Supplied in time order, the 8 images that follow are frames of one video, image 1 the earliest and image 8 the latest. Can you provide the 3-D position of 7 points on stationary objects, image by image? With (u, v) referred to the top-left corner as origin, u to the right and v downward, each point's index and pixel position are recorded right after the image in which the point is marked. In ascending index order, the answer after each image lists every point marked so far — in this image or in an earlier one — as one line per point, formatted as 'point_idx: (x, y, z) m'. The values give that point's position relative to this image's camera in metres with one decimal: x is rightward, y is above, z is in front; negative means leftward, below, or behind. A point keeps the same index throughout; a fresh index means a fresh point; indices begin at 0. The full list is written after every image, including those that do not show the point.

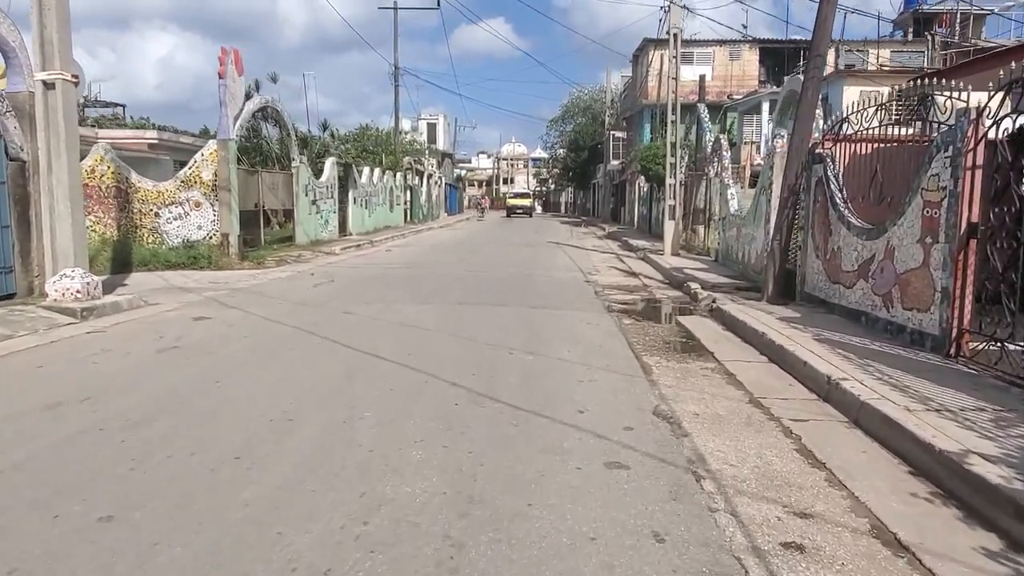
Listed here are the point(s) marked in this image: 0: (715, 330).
0: (+2.8, -0.6, +10.3) m
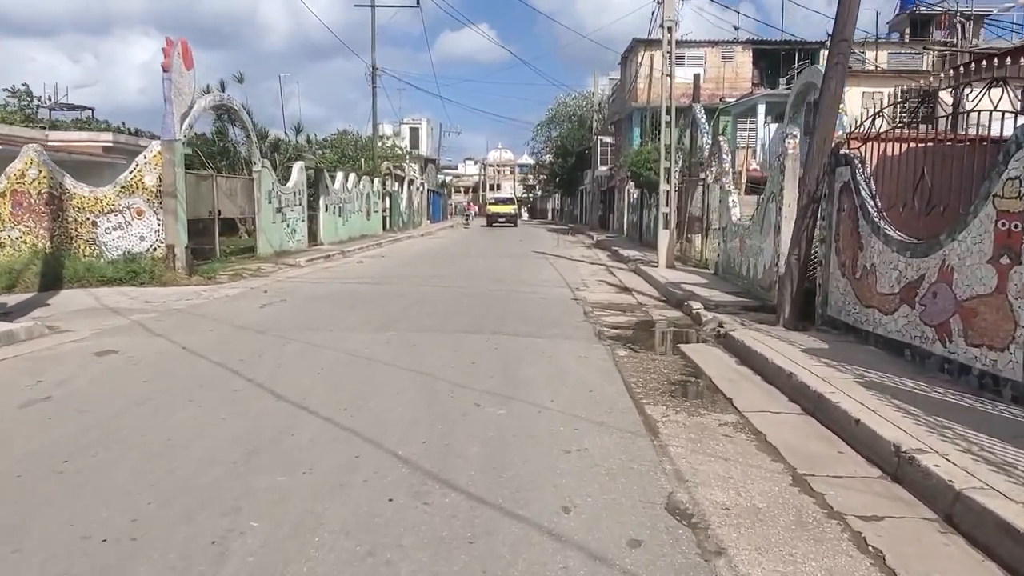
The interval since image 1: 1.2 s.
0: (+2.5, -0.9, +8.6) m
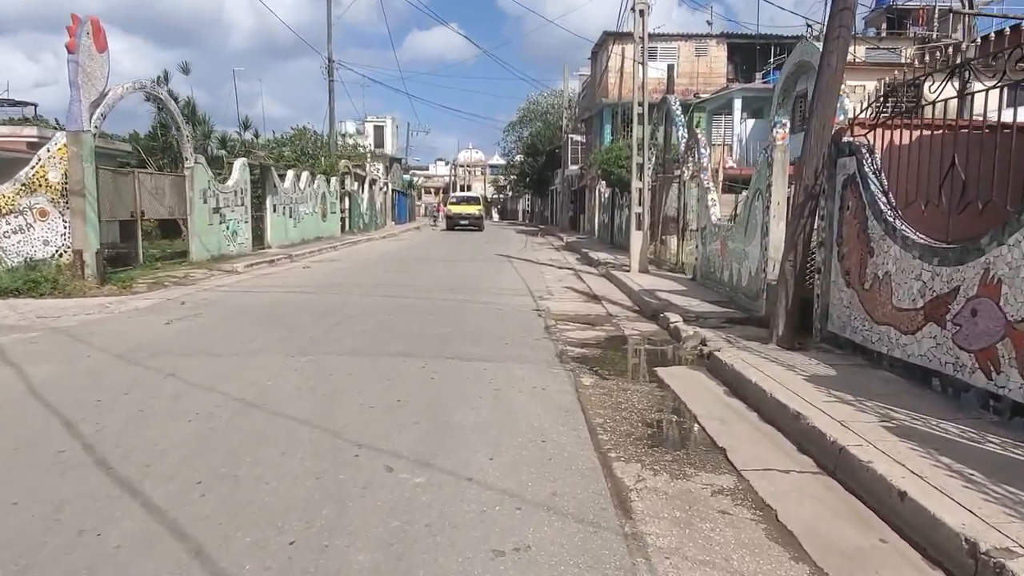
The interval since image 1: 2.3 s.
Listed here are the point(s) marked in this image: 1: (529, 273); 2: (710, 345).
0: (+1.9, -1.0, +7.1) m
1: (+0.4, +0.4, +18.3) m
2: (+2.4, -0.7, +8.9) m
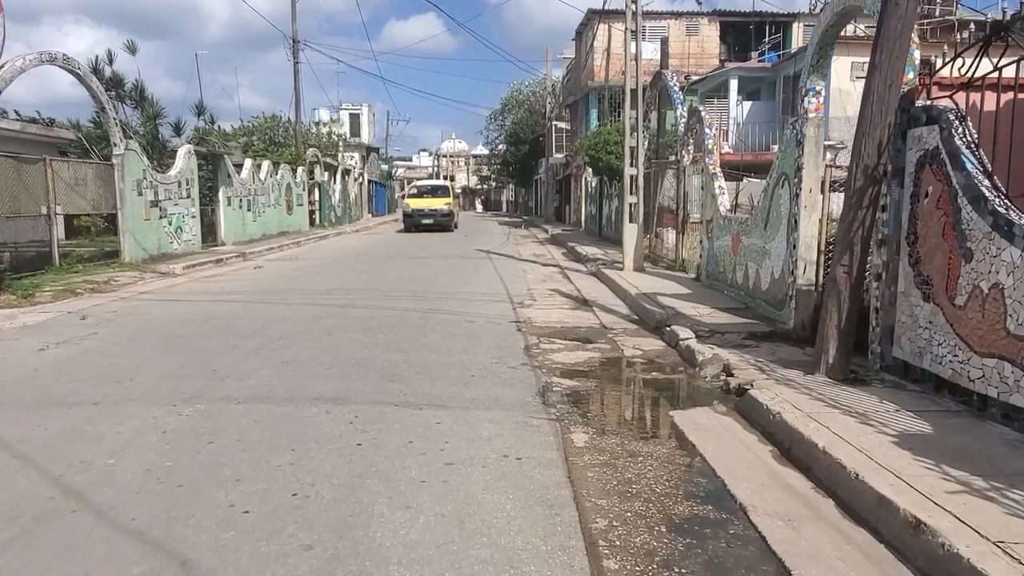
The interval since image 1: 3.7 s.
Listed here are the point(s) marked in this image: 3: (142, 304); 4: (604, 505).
0: (+1.7, -1.1, +5.0) m
1: (0.0, +0.3, +16.2) m
2: (+2.1, -0.8, +6.9) m
3: (-5.8, -0.2, +11.6) m
4: (+0.5, -1.2, +4.2) m
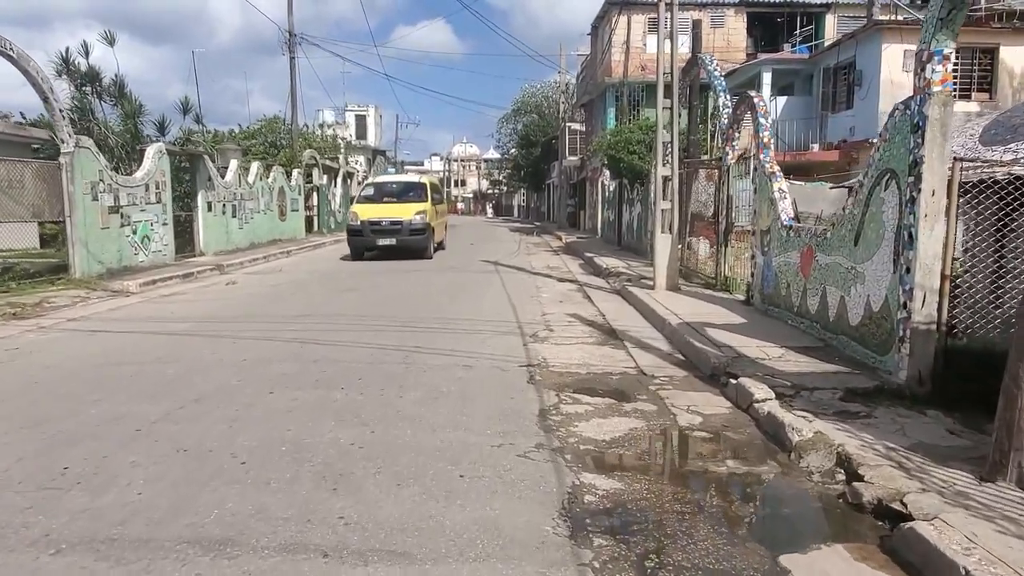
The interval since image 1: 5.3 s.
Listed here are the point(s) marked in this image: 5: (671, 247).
0: (+1.7, -1.5, +2.6) m
1: (+0.2, -0.1, +13.8) m
2: (+2.1, -1.1, +4.5) m
3: (-5.6, -0.6, +9.3) m
4: (+0.5, -1.5, +1.8) m
5: (+2.8, +0.7, +13.0) m
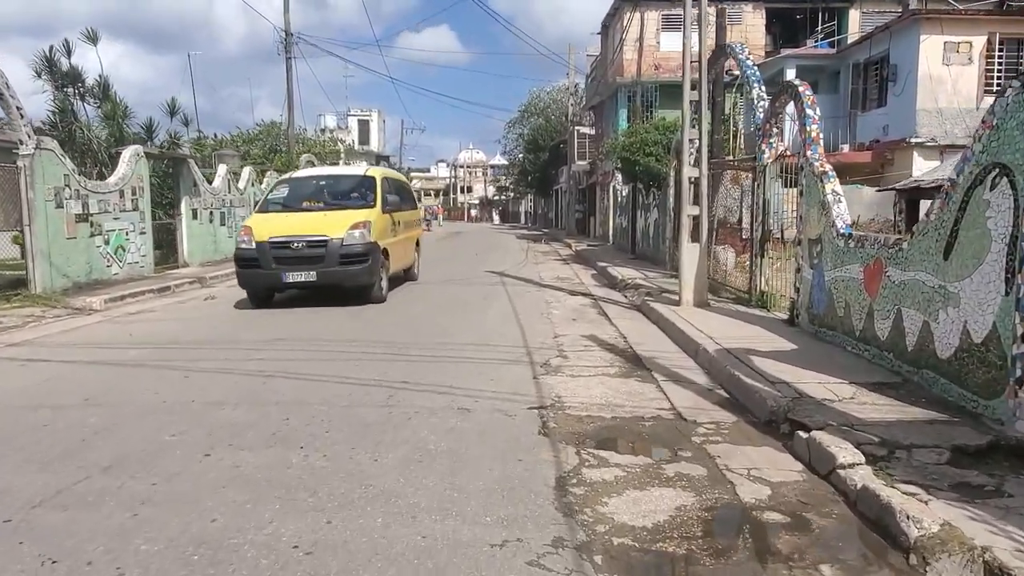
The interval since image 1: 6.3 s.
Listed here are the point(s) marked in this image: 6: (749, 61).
0: (+1.7, -1.6, +1.1) m
1: (+0.3, -0.3, +12.3) m
2: (+2.2, -1.3, +3.0) m
3: (-5.5, -0.8, +7.9) m
4: (+0.5, -1.7, +0.3) m
5: (+2.9, +0.5, +11.6) m
6: (+3.9, +3.8, +12.4) m
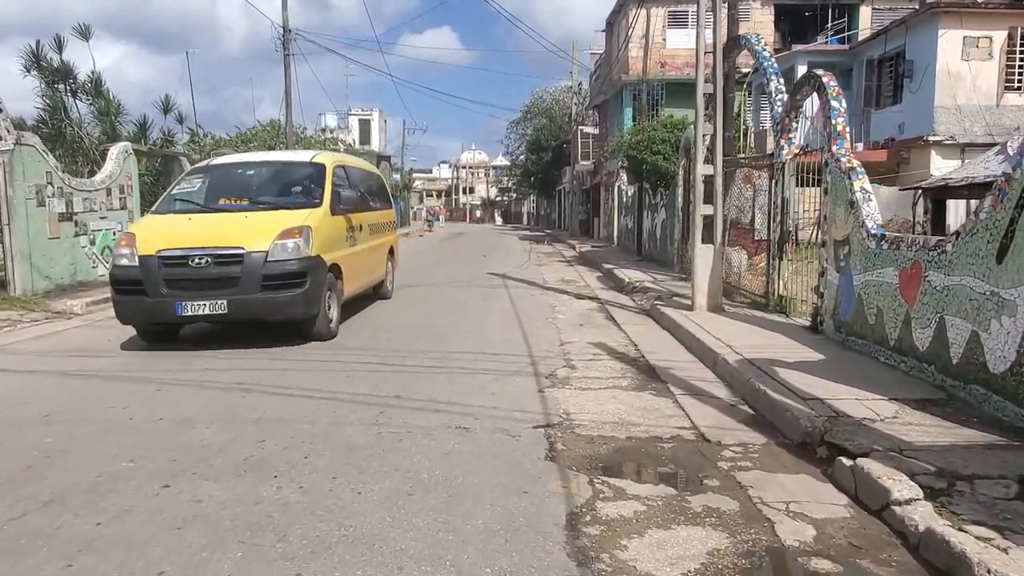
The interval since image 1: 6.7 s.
0: (+1.7, -1.7, +0.5) m
1: (+0.3, -0.4, +11.7) m
2: (+2.2, -1.3, +2.4) m
3: (-5.5, -0.8, +7.3) m
4: (+0.5, -1.7, -0.3) m
5: (+2.9, +0.4, +10.9) m
6: (+4.0, +3.7, +11.8) m
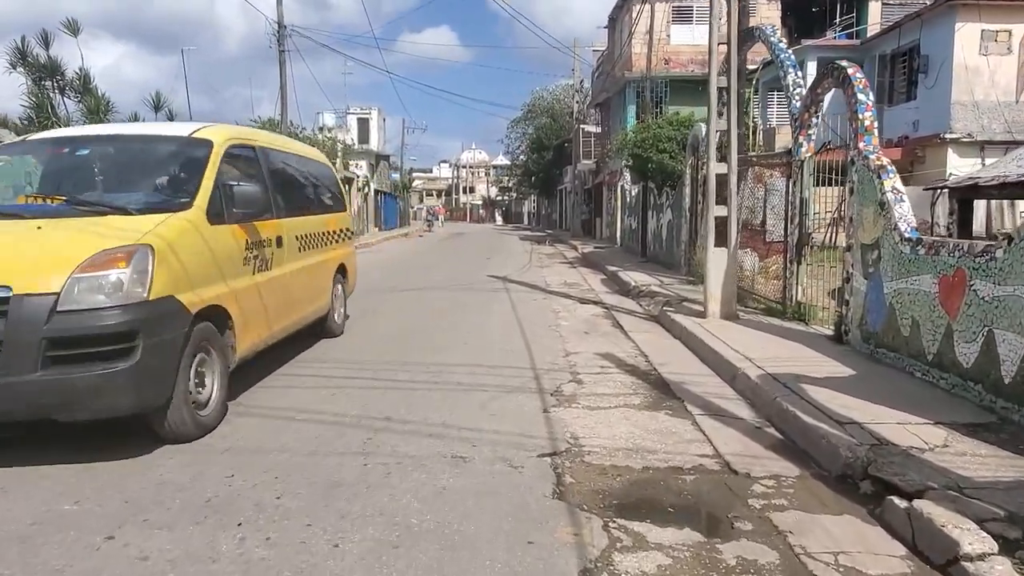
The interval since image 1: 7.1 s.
0: (+1.7, -1.7, -0.1) m
1: (+0.3, -0.4, +11.1) m
2: (+2.2, -1.4, +1.7) m
3: (-5.5, -0.9, +6.7) m
4: (+0.6, -1.8, -0.9) m
5: (+3.0, +0.3, +10.3) m
6: (+4.0, +3.6, +11.2) m
